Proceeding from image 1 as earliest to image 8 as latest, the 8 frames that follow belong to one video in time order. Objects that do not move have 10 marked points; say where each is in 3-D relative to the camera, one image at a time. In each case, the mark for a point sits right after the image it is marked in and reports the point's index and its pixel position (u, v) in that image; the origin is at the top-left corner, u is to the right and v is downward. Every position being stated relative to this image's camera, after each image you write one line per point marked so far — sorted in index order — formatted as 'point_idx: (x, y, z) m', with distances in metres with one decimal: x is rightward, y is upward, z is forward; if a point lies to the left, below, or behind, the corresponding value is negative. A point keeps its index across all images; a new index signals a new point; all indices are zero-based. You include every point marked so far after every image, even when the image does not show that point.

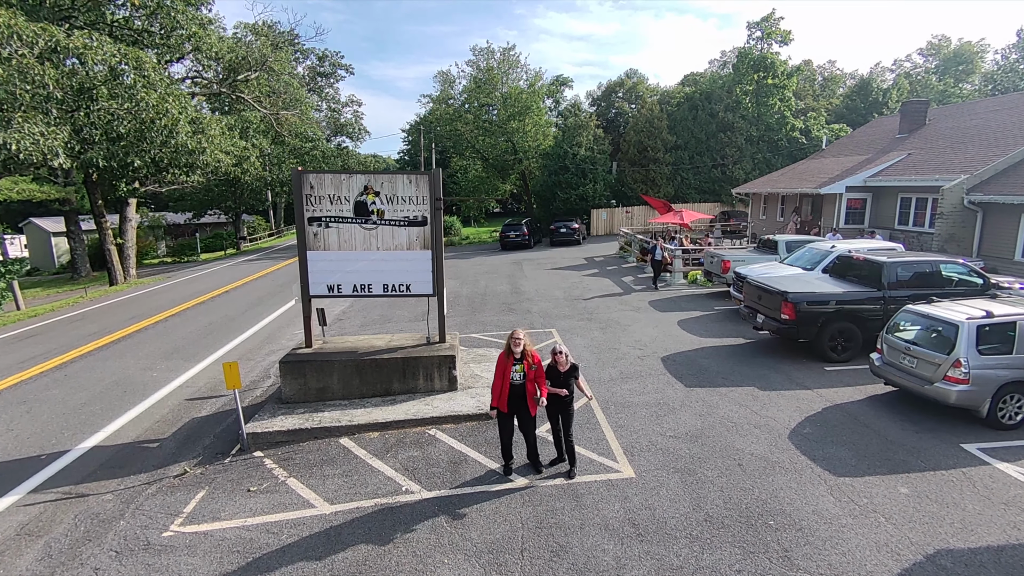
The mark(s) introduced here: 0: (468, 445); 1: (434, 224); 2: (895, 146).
0: (-0.5, -1.9, +6.4) m
1: (-1.1, +0.9, +7.8) m
2: (+13.1, +4.9, +18.8) m
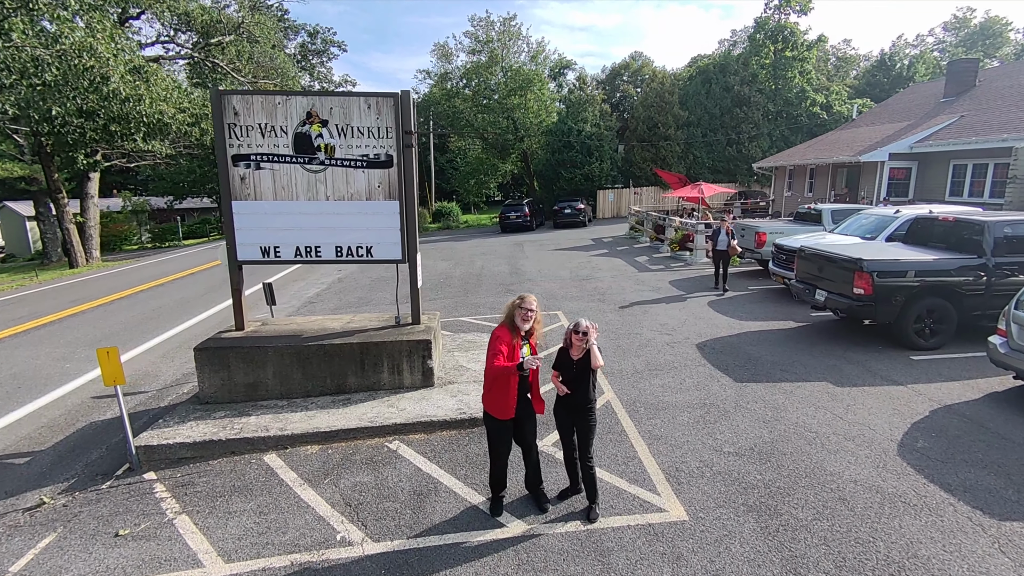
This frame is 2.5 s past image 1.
0: (-0.6, -1.5, +4.5) m
1: (-1.2, +1.3, +5.8) m
2: (+13.1, +5.4, +16.7) m
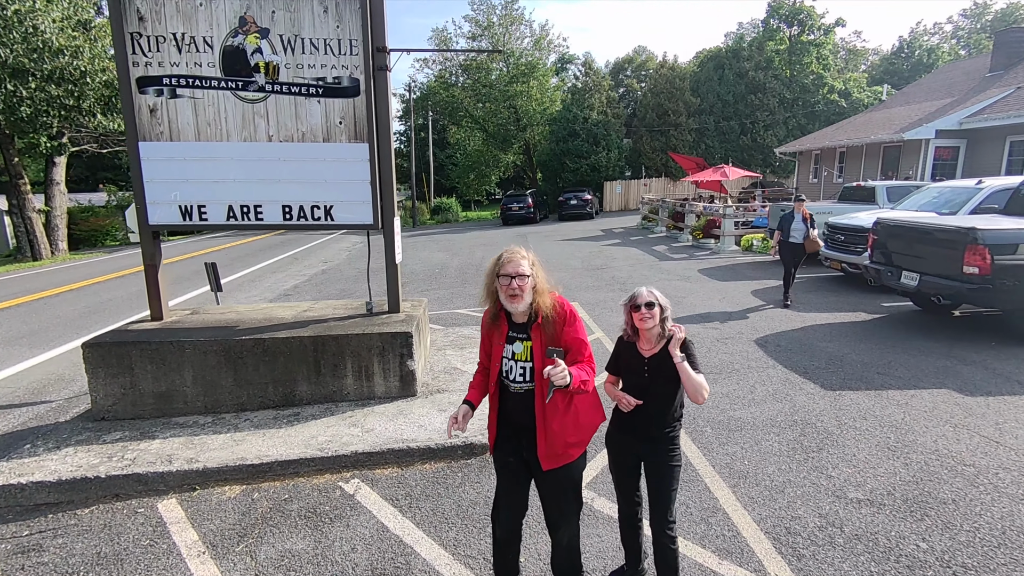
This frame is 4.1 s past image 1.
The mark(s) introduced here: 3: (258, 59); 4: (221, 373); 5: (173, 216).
0: (-0.5, -1.3, +3.0) m
1: (-1.1, +1.5, +4.3) m
2: (+13.2, +5.6, +15.1) m
3: (-1.9, +1.7, +4.1) m
4: (-2.2, -0.6, +4.1) m
5: (-2.7, +0.6, +4.3) m
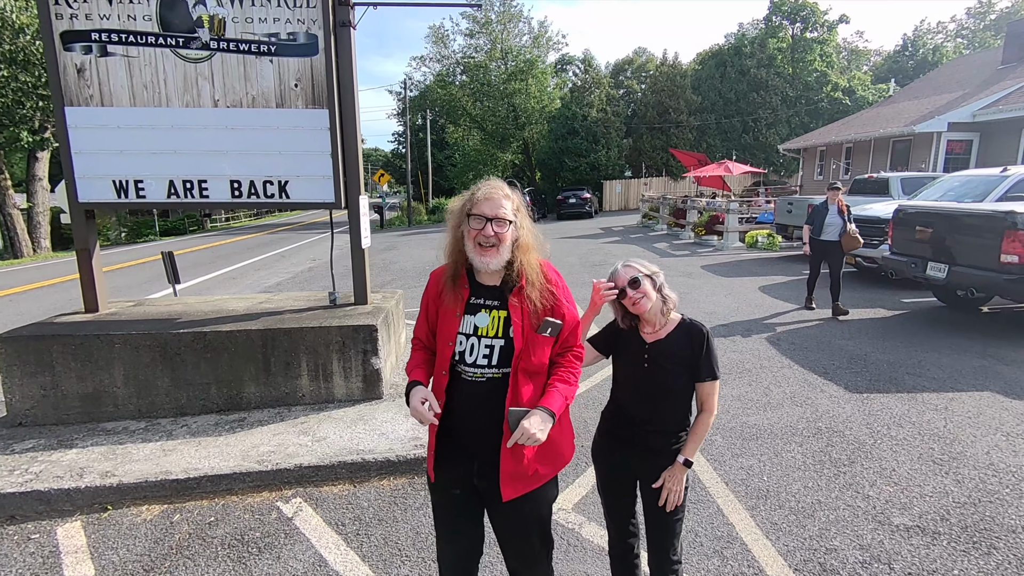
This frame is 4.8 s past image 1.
0: (-0.6, -1.2, +2.4) m
1: (-1.2, +1.6, +3.7) m
2: (+13.1, +5.7, +14.6) m
3: (-2.0, +1.8, +3.6) m
4: (-2.3, -0.5, +3.6) m
5: (-2.8, +0.7, +3.7) m
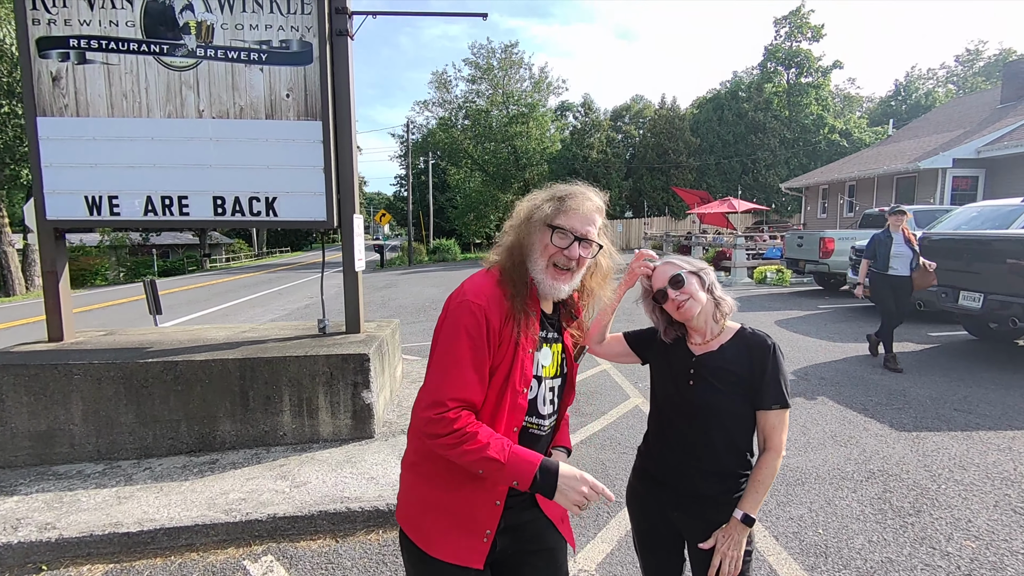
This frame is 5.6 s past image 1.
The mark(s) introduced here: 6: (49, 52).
0: (-0.6, -1.2, +2.0) m
1: (-1.2, +1.5, +3.5) m
2: (+13.1, +4.7, +14.6) m
3: (-2.0, +1.7, +3.4) m
4: (-2.3, -0.7, +3.2) m
5: (-2.7, +0.5, +3.4) m
6: (-2.8, +1.4, +3.3) m
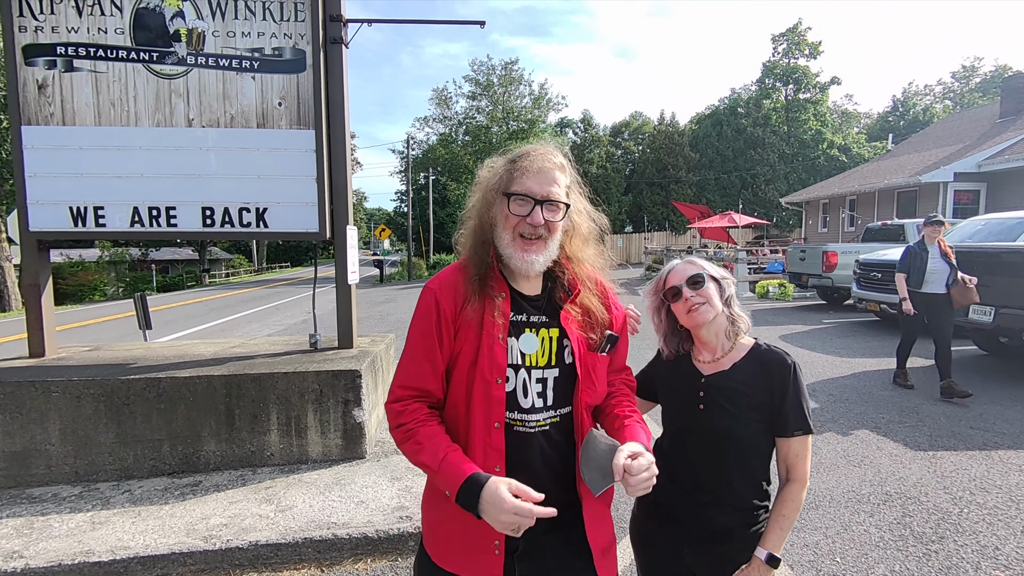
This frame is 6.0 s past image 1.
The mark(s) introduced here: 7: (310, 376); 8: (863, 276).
0: (-0.6, -1.3, +1.8) m
1: (-1.2, +1.4, +3.4) m
2: (+13.1, +4.3, +14.6) m
3: (-2.0, +1.6, +3.3) m
4: (-2.3, -0.8, +3.0) m
5: (-2.7, +0.4, +3.3) m
6: (-2.8, +1.4, +3.3) m
7: (-1.1, -0.5, +3.1) m
8: (+4.9, +0.2, +7.6) m
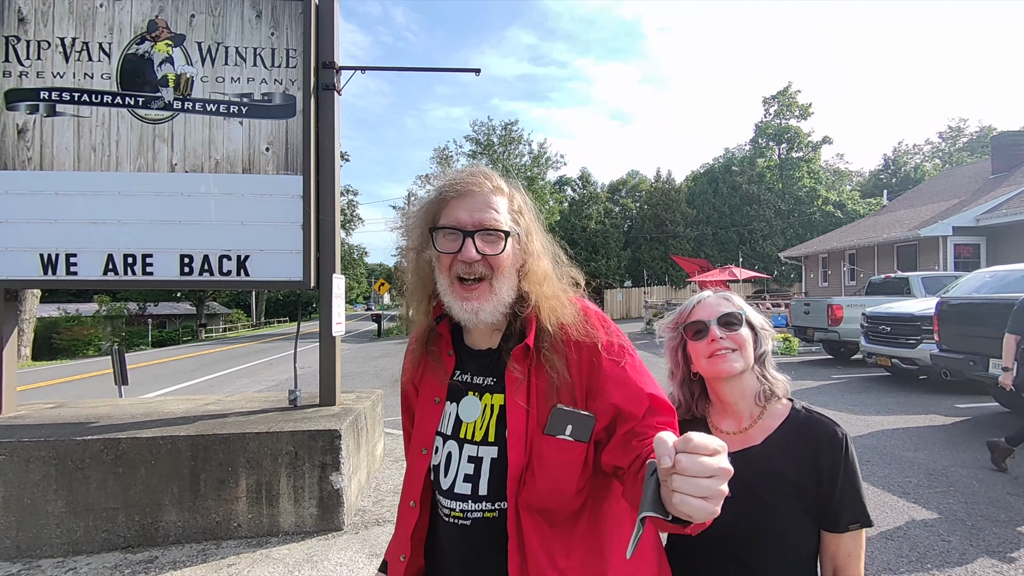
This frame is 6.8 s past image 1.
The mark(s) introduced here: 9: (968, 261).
0: (-0.6, -1.4, +1.5) m
1: (-1.2, +1.1, +3.3) m
2: (+13.1, +2.8, +14.8) m
3: (-2.0, +1.3, +3.2) m
4: (-2.3, -1.0, +2.7) m
5: (-2.8, +0.1, +3.1) m
6: (-2.9, +1.1, +3.2) m
7: (-1.2, -0.8, +2.8) m
8: (+4.8, -0.6, +7.3) m
9: (+11.3, +0.7, +13.6) m
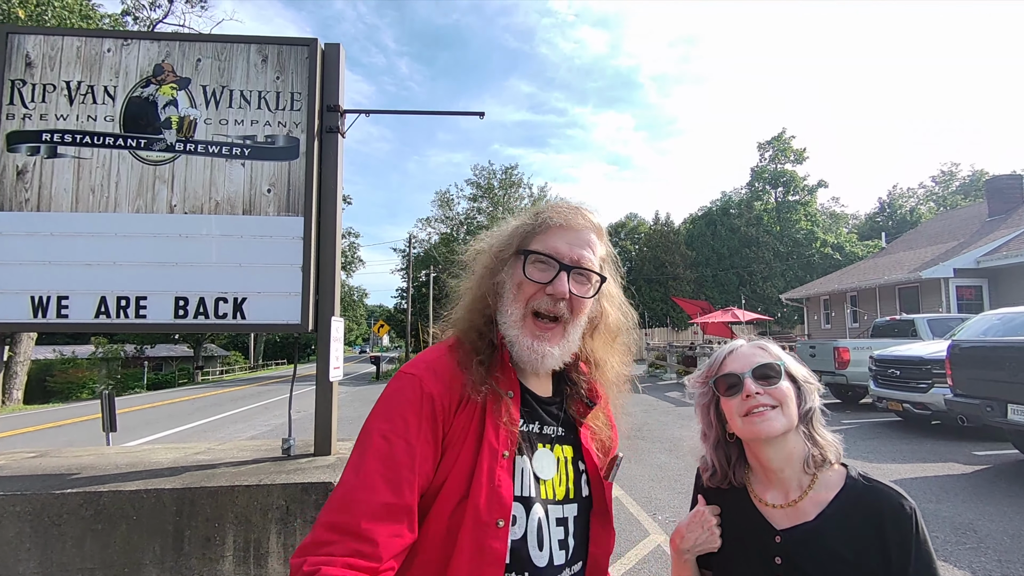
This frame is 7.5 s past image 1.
0: (-0.6, -1.5, +1.3) m
1: (-1.2, +0.8, +3.3) m
2: (+13.1, +1.7, +14.9) m
3: (-2.0, +1.0, +3.2) m
4: (-2.3, -1.2, +2.6) m
5: (-2.8, -0.1, +3.1) m
6: (-2.8, +0.8, +3.2) m
7: (-1.1, -1.0, +2.7) m
8: (+4.8, -1.1, +7.2) m
9: (+11.4, -0.4, +13.5) m
